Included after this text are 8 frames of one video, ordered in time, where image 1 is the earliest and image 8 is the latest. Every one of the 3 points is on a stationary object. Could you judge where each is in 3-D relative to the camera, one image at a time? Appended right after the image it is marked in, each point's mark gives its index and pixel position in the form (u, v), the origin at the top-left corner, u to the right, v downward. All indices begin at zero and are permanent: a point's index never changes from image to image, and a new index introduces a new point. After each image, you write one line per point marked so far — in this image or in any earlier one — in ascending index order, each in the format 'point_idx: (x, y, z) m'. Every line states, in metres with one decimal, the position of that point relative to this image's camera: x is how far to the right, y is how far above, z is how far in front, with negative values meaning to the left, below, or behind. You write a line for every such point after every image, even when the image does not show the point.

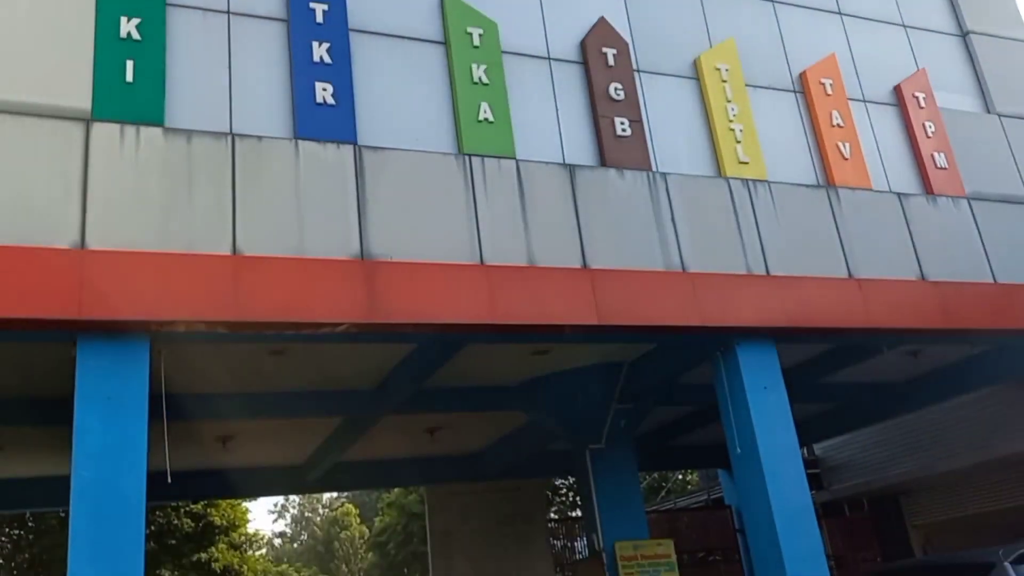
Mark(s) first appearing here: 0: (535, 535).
0: (+0.4, -3.9, +13.7) m
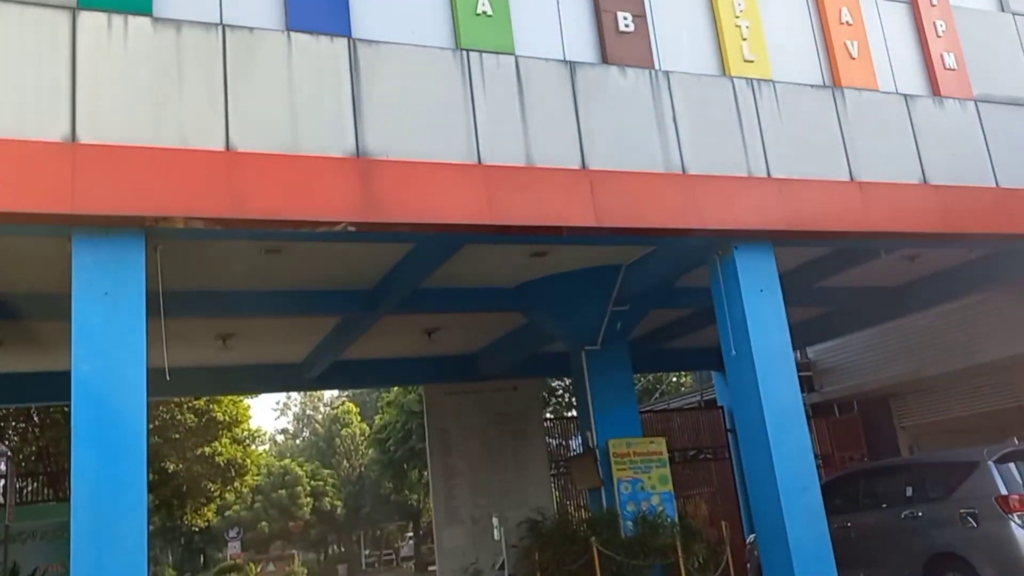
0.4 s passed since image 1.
0: (+0.3, -2.3, +14.0) m
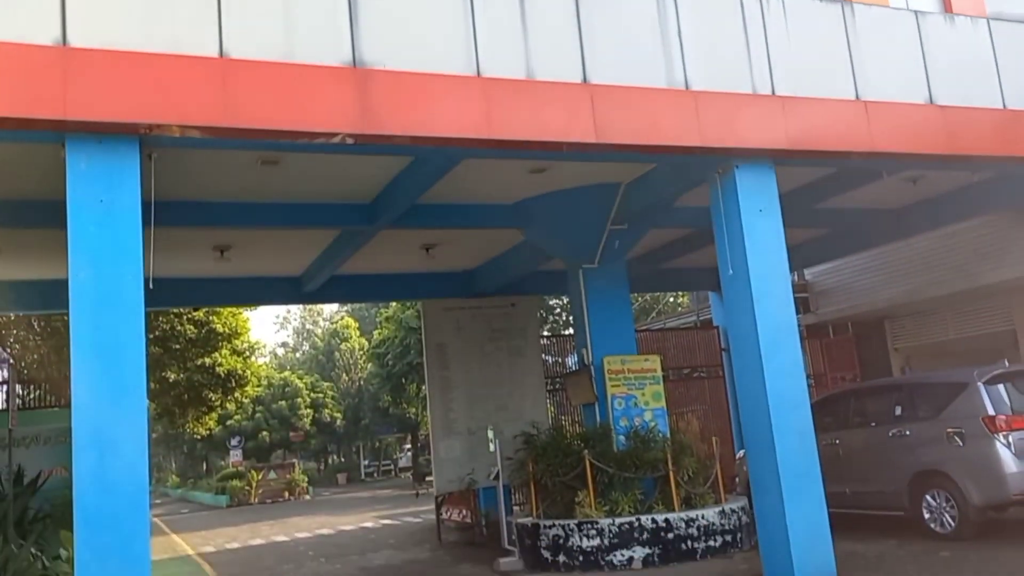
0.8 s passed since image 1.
0: (+0.2, -1.0, +14.2) m
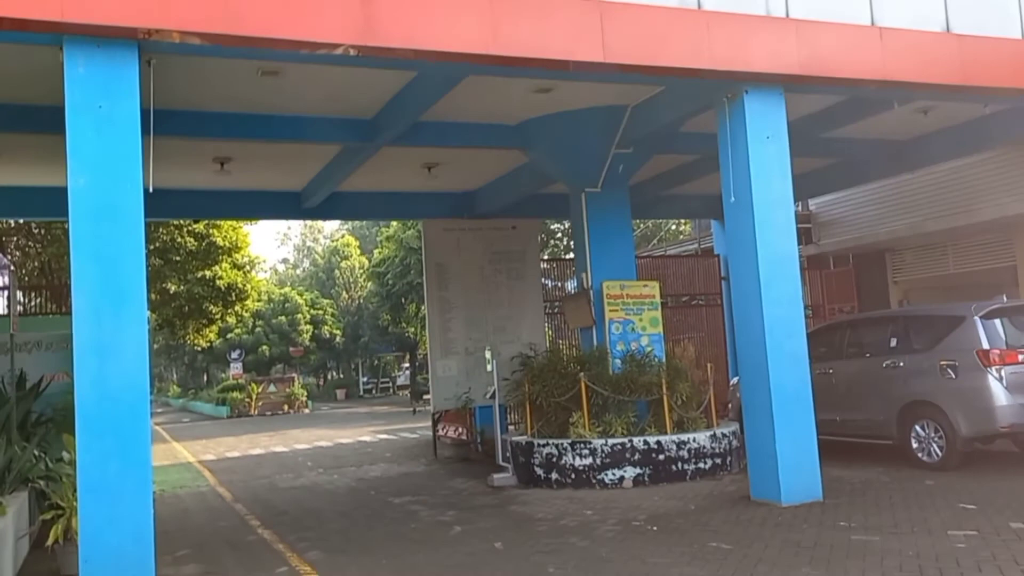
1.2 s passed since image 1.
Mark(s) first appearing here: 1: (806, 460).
0: (+0.2, +0.2, +14.2) m
1: (+2.7, -1.6, +8.2) m
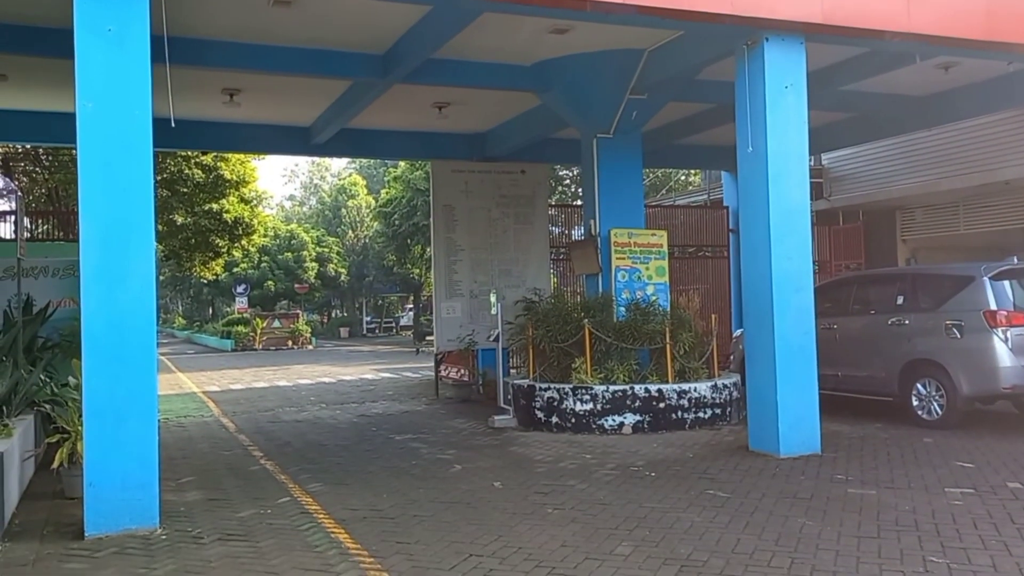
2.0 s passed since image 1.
0: (+0.4, +1.1, +14.1) m
1: (+2.7, -1.2, +8.2) m
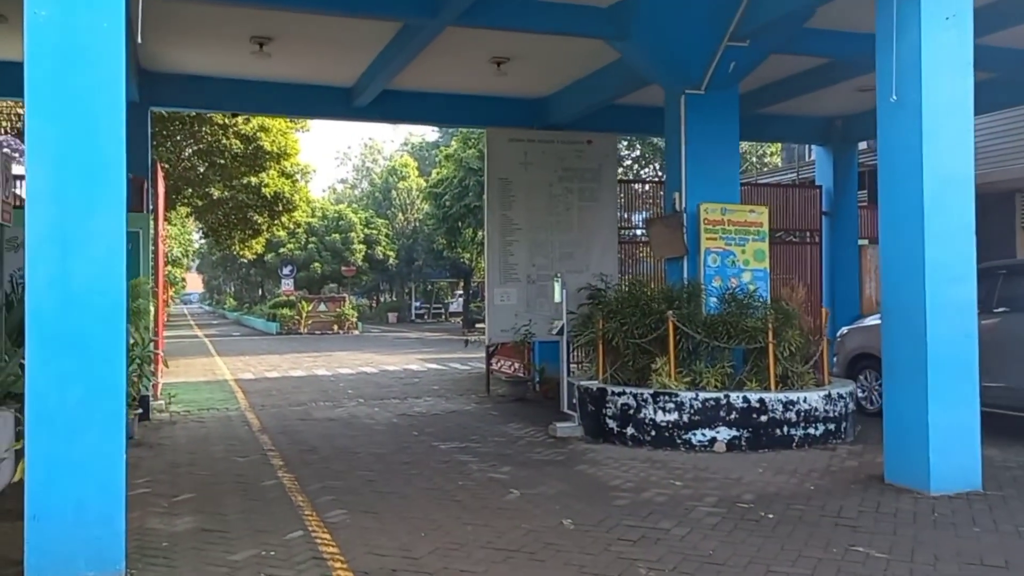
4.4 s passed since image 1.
0: (+1.3, +1.3, +12.4) m
1: (+3.3, -1.1, +6.4) m
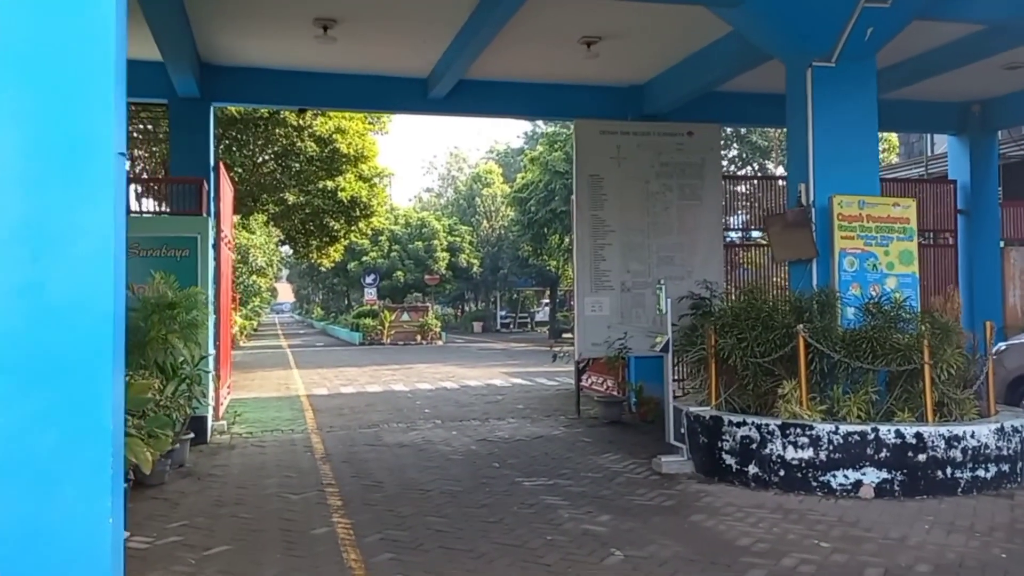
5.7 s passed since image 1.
0: (+2.4, +1.2, +11.0) m
1: (+3.8, -1.1, +4.8) m
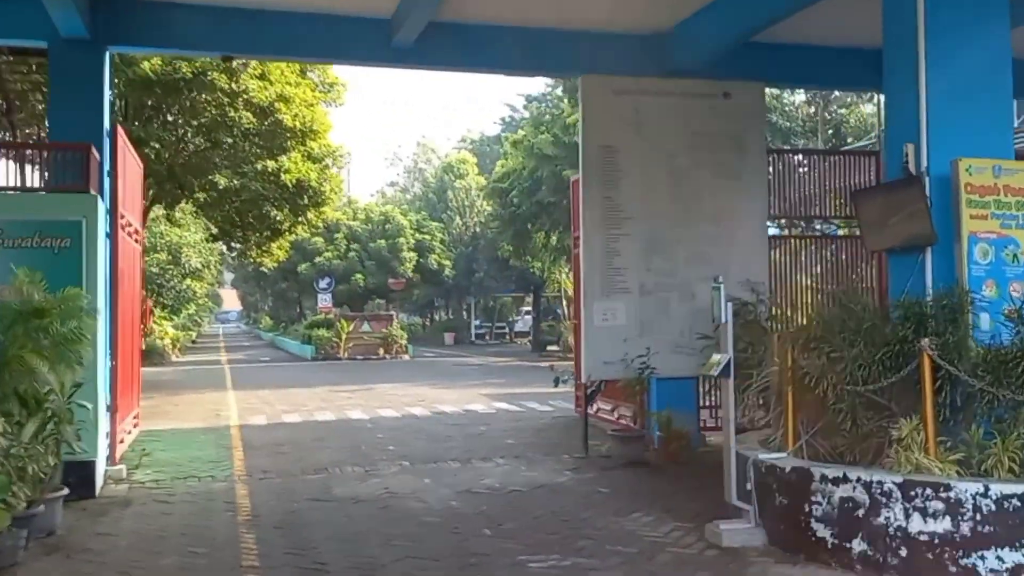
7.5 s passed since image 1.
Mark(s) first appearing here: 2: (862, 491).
0: (+2.3, +1.2, +8.9) m
1: (+3.9, -1.1, +2.7) m
2: (+1.9, -1.1, +4.8) m
